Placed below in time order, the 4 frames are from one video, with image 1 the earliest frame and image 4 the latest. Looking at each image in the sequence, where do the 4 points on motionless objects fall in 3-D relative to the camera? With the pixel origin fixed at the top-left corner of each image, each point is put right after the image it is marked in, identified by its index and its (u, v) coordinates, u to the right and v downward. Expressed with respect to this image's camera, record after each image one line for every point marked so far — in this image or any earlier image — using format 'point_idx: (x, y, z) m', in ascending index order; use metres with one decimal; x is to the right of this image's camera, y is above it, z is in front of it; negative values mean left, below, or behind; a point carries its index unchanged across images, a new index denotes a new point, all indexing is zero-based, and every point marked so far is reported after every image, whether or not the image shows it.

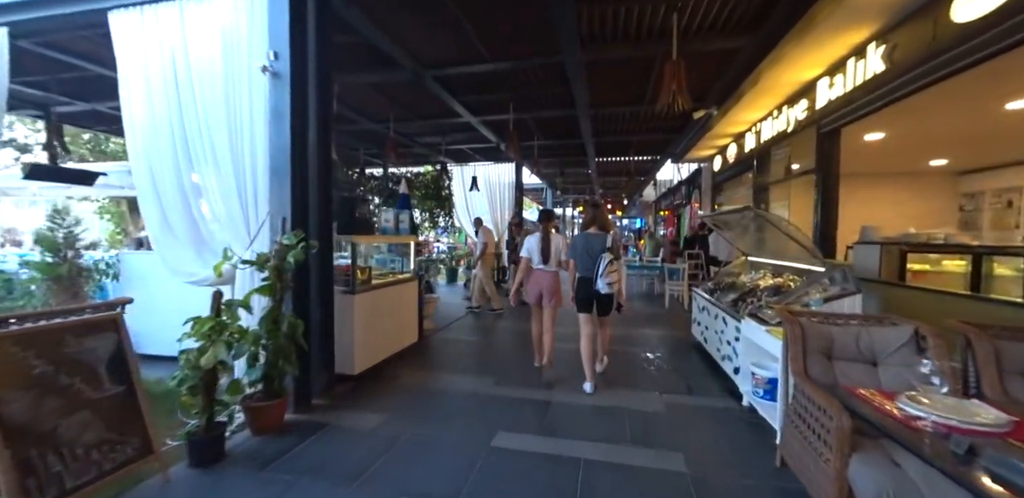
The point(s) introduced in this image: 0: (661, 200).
0: (+6.5, +2.2, +16.5) m
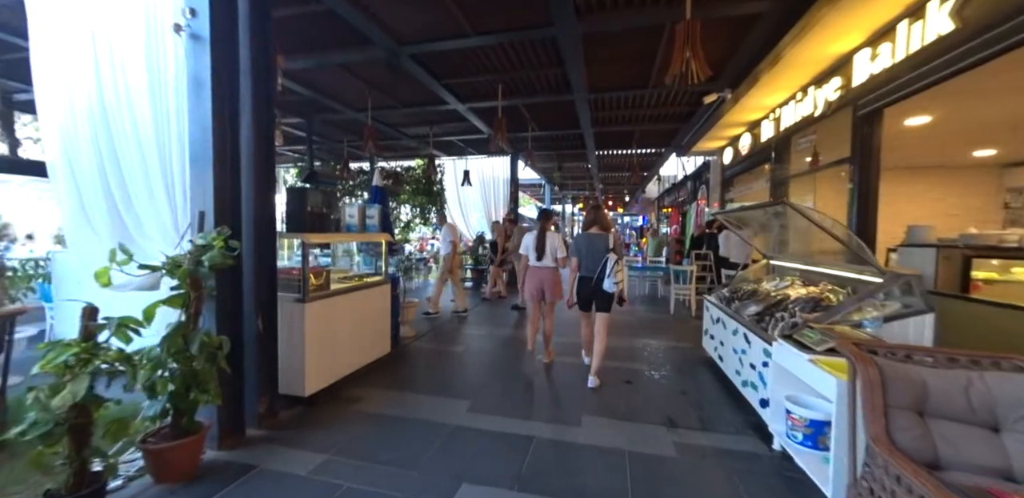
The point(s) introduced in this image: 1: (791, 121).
0: (+6.7, +2.3, +15.8) m
1: (+3.8, +1.7, +5.0) m
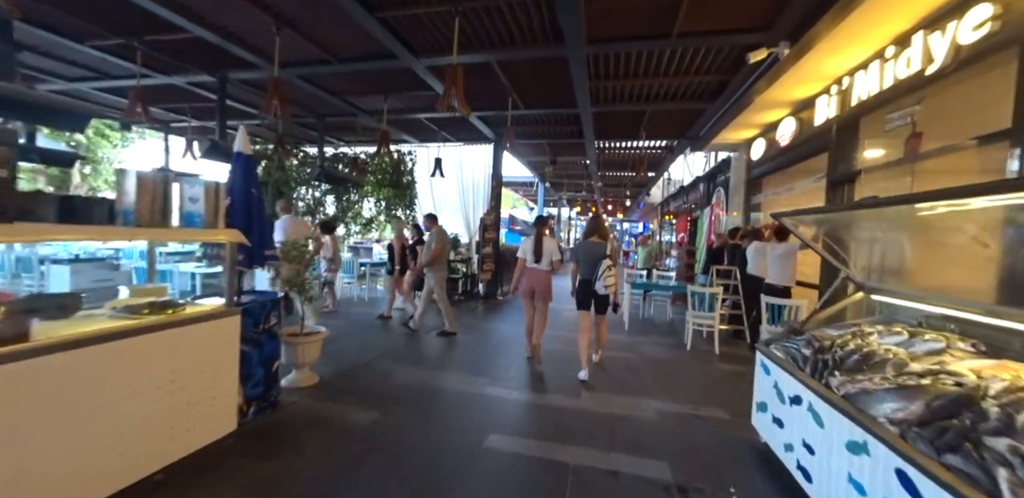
0: (+6.3, +1.8, +14.4) m
1: (+3.5, +1.5, +3.5) m
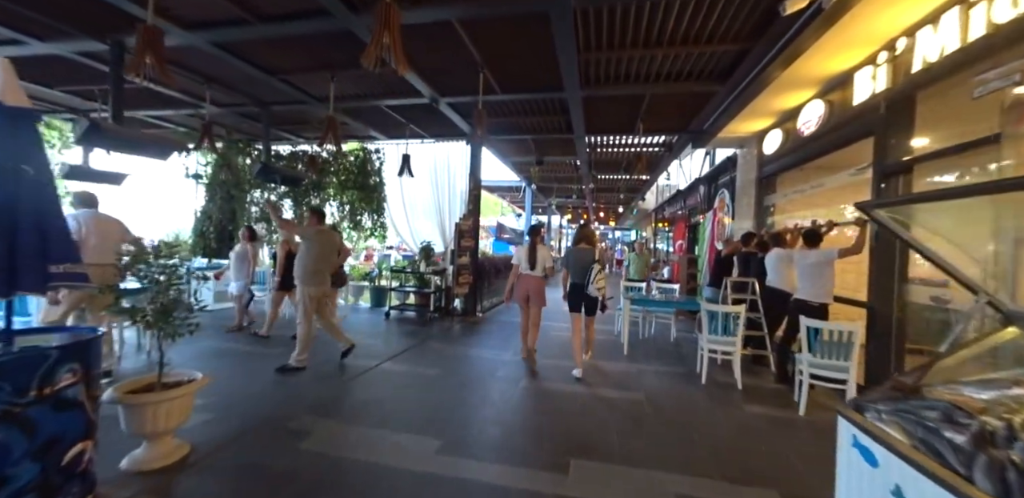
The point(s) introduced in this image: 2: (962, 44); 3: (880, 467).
0: (+5.8, +1.5, +13.6) m
1: (+3.2, +1.5, +2.6) m
2: (+3.2, +1.4, +2.6) m
3: (+1.4, -0.9, +1.5) m
